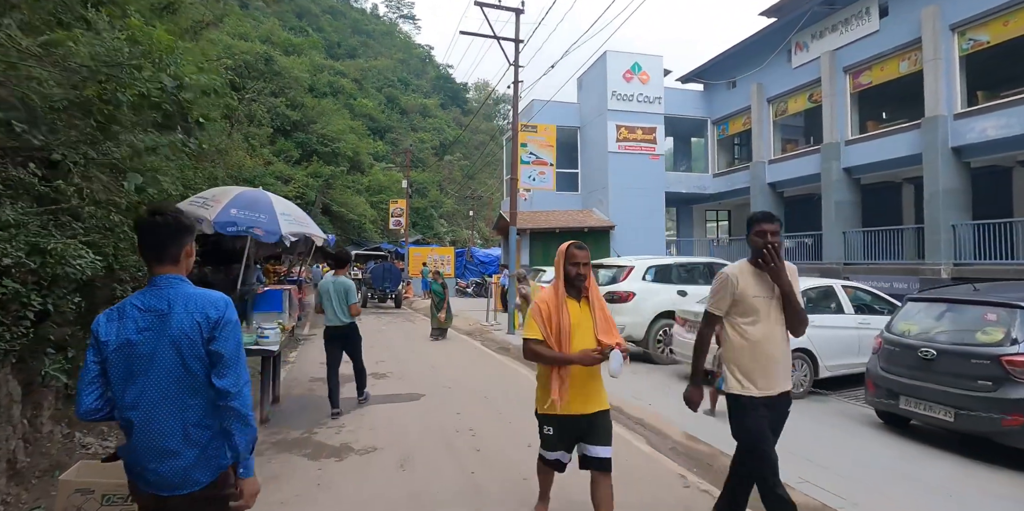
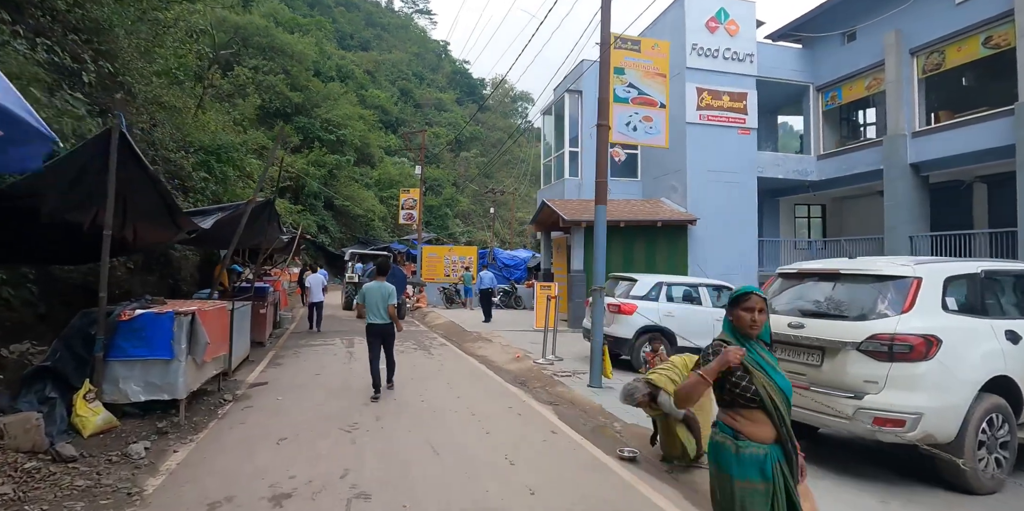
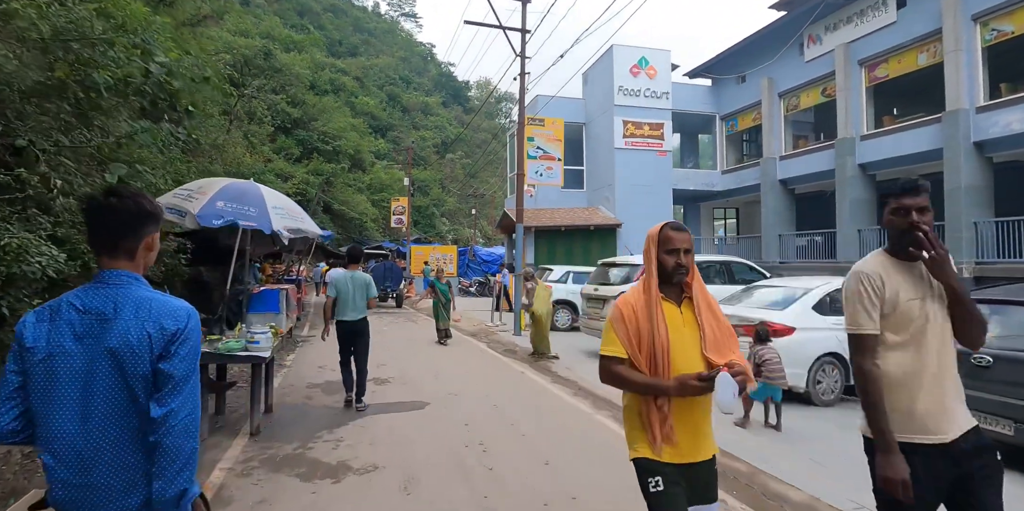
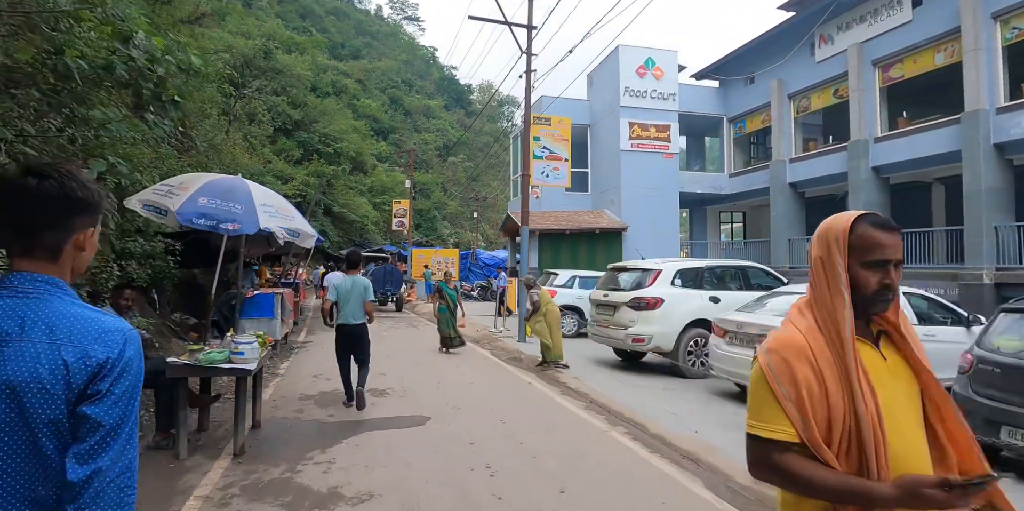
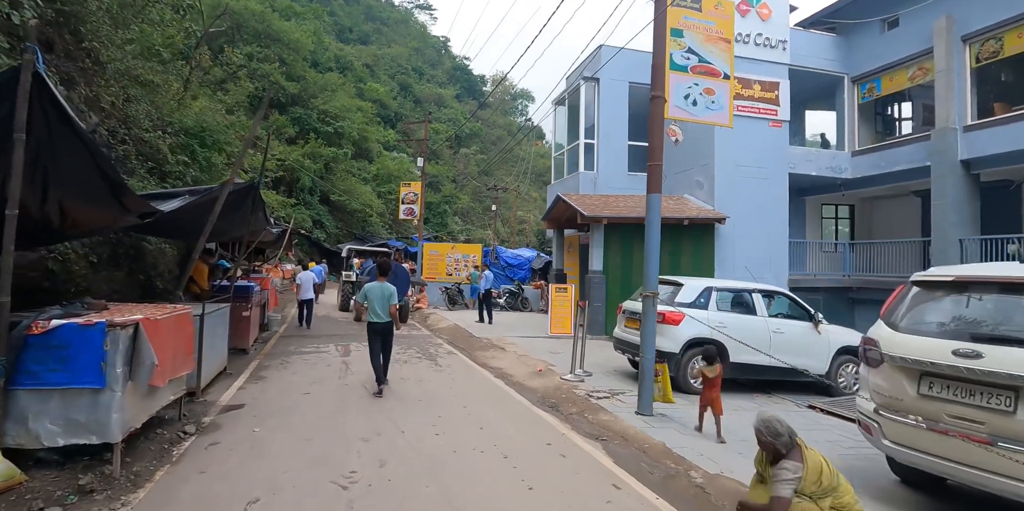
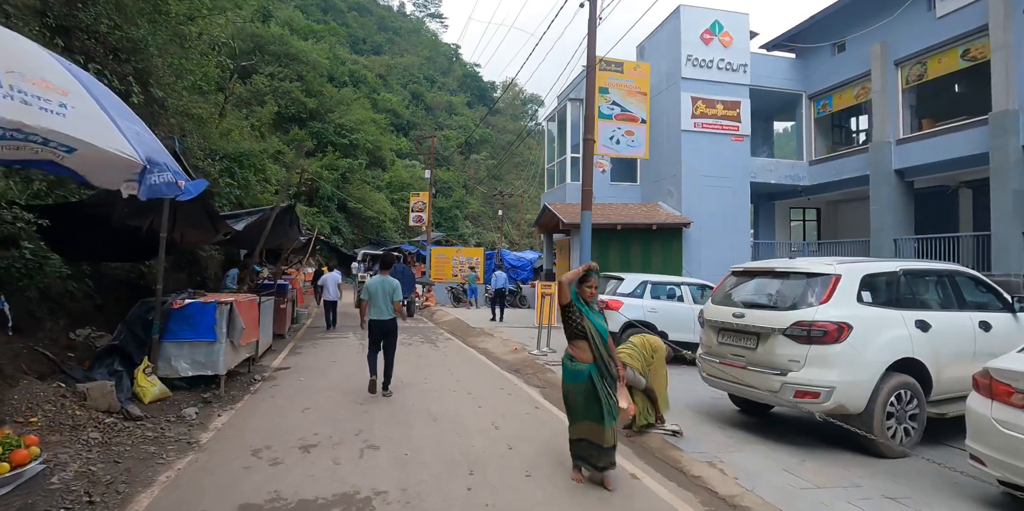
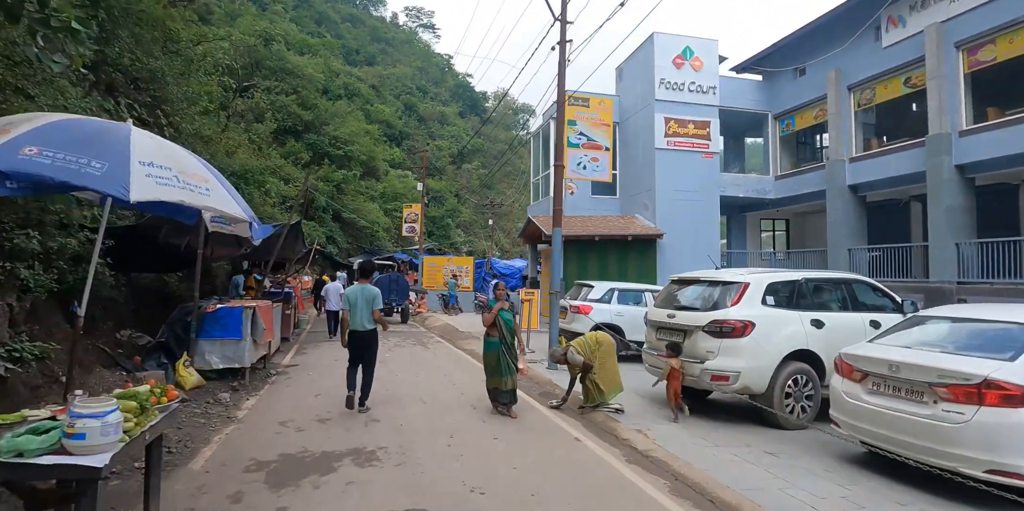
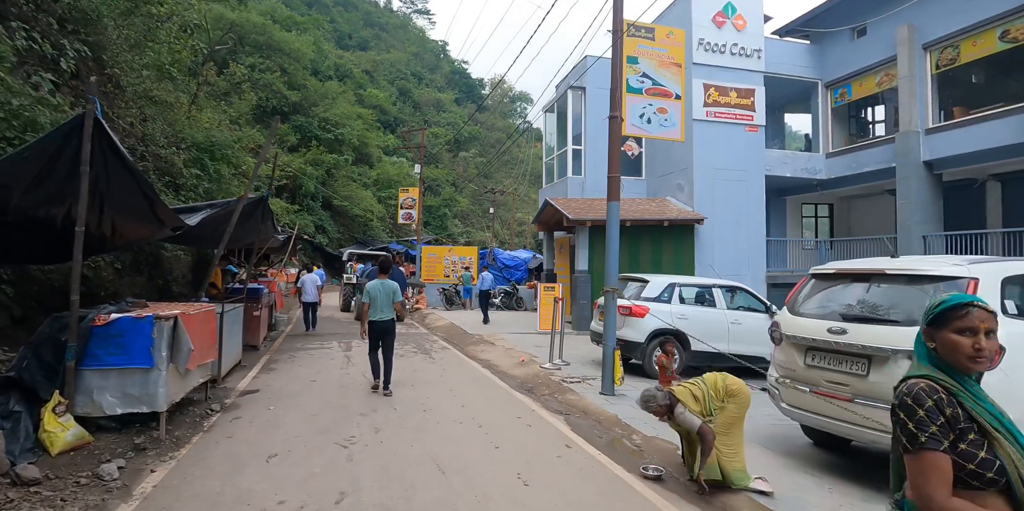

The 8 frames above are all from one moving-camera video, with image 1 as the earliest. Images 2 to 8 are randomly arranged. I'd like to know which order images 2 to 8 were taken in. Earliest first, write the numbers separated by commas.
3, 4, 7, 6, 2, 8, 5
